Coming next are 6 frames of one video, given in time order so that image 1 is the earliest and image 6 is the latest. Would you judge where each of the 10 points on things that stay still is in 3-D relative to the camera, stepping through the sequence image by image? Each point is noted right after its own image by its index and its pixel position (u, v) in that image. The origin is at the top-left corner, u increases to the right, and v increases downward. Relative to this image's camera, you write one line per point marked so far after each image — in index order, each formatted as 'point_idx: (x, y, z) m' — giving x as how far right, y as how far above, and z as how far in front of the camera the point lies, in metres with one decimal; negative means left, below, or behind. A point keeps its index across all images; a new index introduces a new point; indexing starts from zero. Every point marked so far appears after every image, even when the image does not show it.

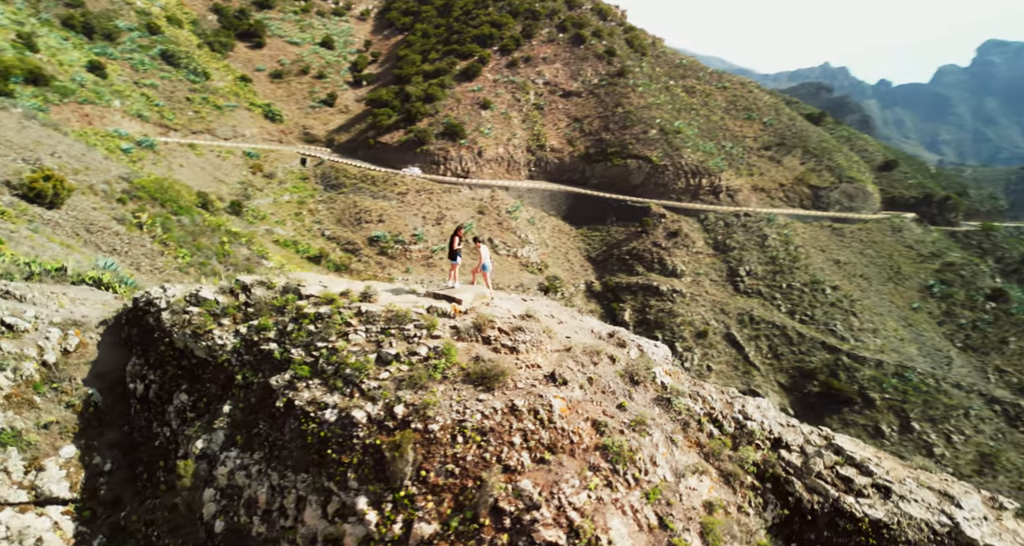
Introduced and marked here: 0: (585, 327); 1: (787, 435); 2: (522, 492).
0: (+1.8, -1.3, +12.8) m
1: (+5.8, -3.4, +11.4) m
2: (+0.2, -3.5, +8.9) m
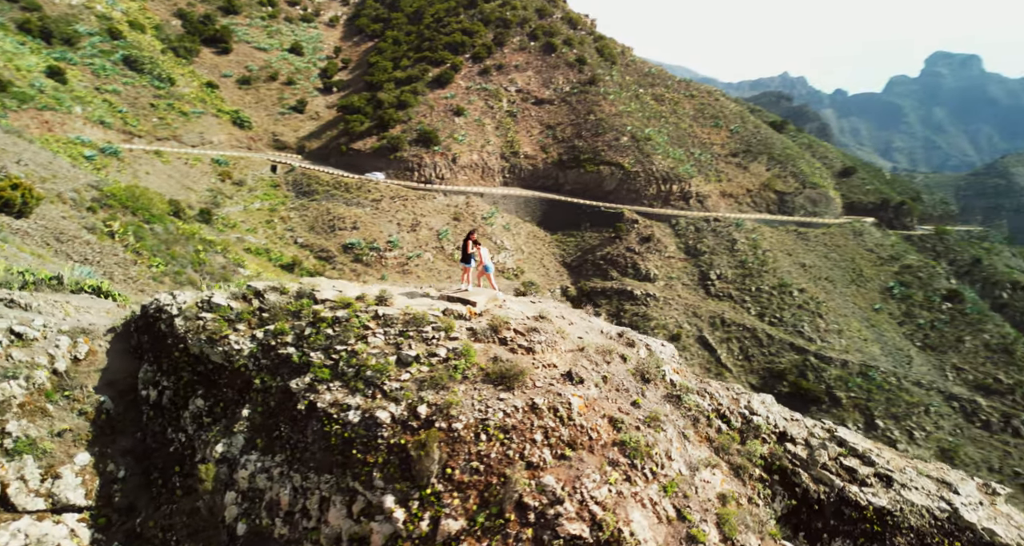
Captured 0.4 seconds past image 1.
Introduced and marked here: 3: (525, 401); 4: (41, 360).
0: (+2.0, -1.3, +13.3) m
1: (+6.1, -3.4, +12.0) m
2: (+0.6, -3.6, +9.2) m
3: (+0.2, -2.3, +10.1) m
4: (-9.5, -1.7, +11.4) m
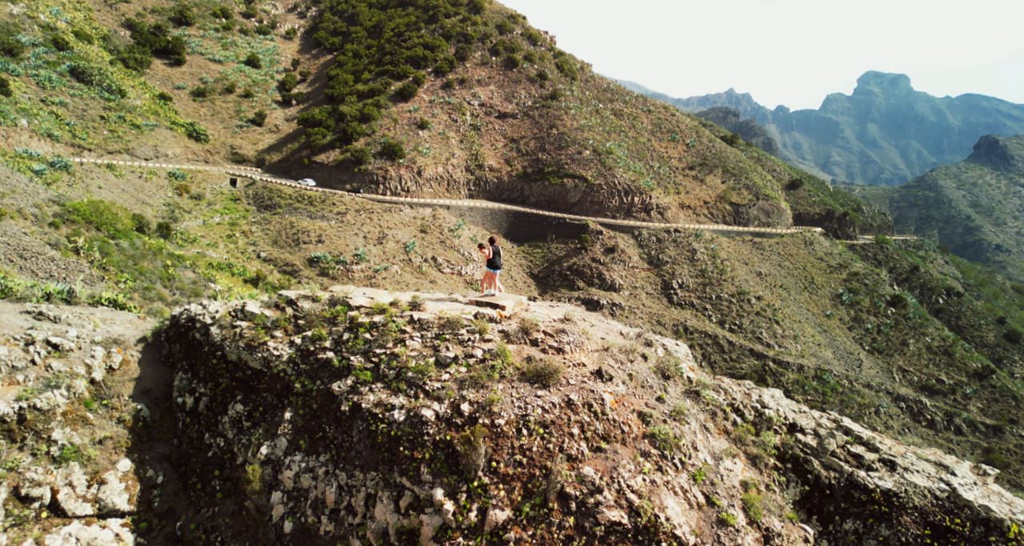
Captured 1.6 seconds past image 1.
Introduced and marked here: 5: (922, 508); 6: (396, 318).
0: (+2.4, -1.5, +14.2) m
1: (+6.6, -3.5, +13.2) m
2: (+1.3, -3.6, +10.0) m
3: (+0.9, -2.4, +10.8) m
4: (-8.9, -1.9, +11.5) m
5: (+8.4, -4.8, +11.5) m
6: (-2.5, -1.0, +11.9) m
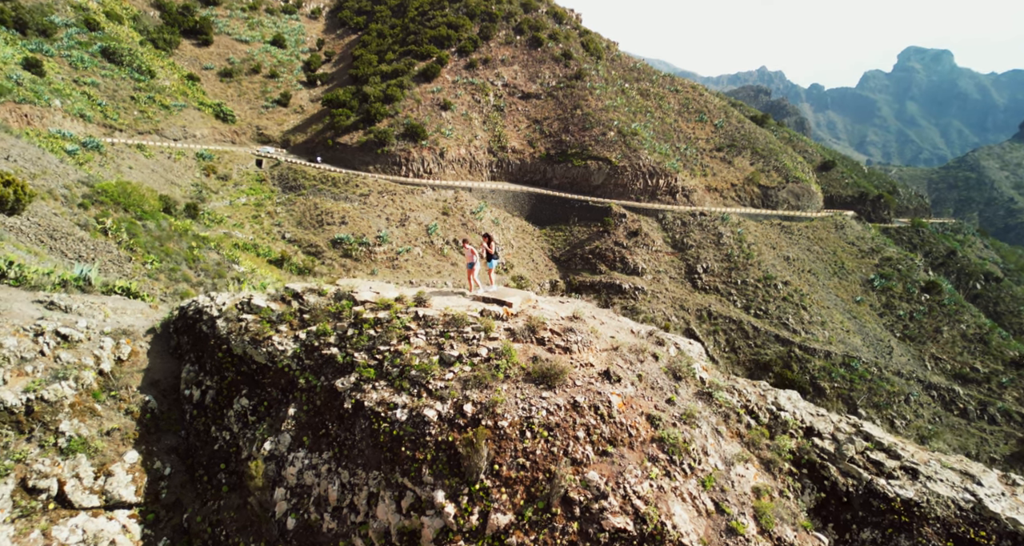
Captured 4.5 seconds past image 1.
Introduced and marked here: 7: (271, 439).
0: (+2.7, -1.3, +13.8) m
1: (+6.8, -3.4, +12.7) m
2: (+1.3, -3.6, +9.7) m
3: (+1.0, -2.4, +10.5) m
4: (-8.7, -1.8, +11.6) m
5: (+8.4, -4.8, +11.0) m
6: (-2.3, -0.9, +11.7) m
7: (-4.7, -3.2, +11.0) m
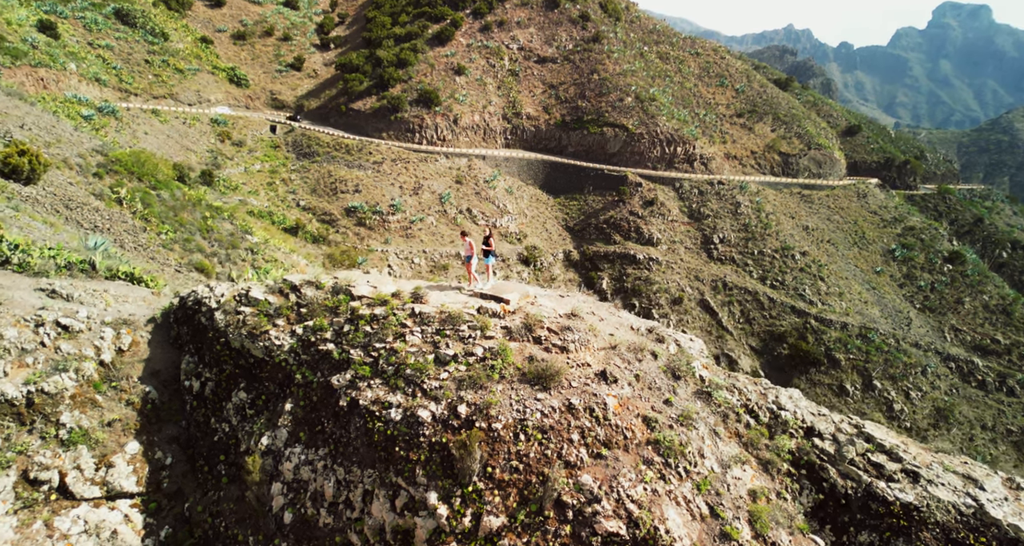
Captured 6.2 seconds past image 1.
0: (+2.7, -1.1, +13.5) m
1: (+6.7, -3.3, +12.5) m
2: (+1.2, -3.7, +9.7) m
3: (+0.9, -2.4, +10.4) m
4: (-8.8, -1.6, +11.7) m
5: (+8.3, -4.8, +10.8) m
6: (-2.4, -0.8, +11.6) m
7: (-4.8, -3.1, +11.1) m
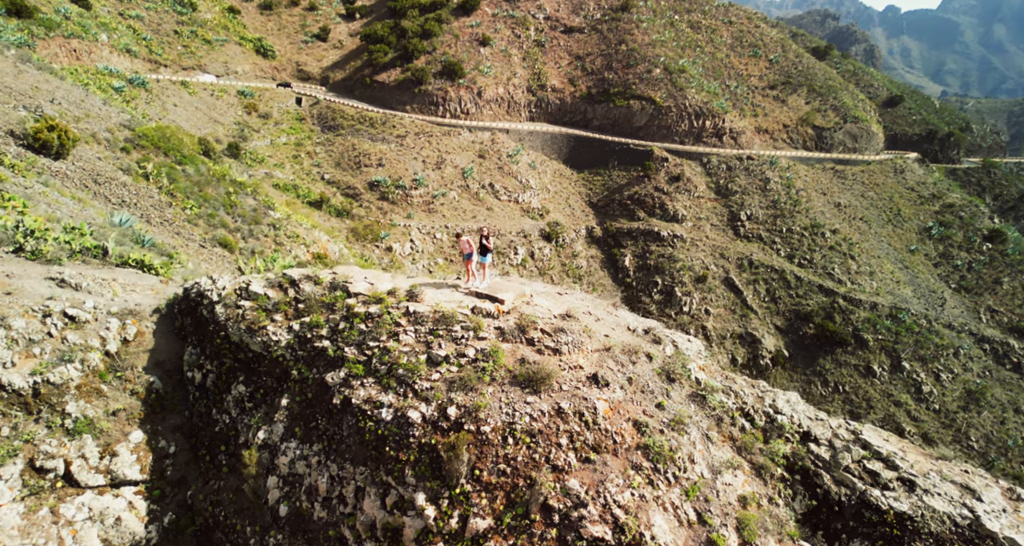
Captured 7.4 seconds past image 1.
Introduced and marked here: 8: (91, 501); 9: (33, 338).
0: (+2.6, -1.1, +13.3) m
1: (+6.6, -3.4, +12.2) m
2: (+1.0, -3.7, +9.6) m
3: (+0.7, -2.4, +10.3) m
4: (-8.9, -1.5, +12.0) m
5: (+8.1, -5.0, +10.5) m
6: (-2.5, -0.7, +11.6) m
7: (-4.9, -3.1, +11.3) m
8: (-8.1, -4.4, +10.8) m
9: (-9.7, -1.4, +11.4) m
